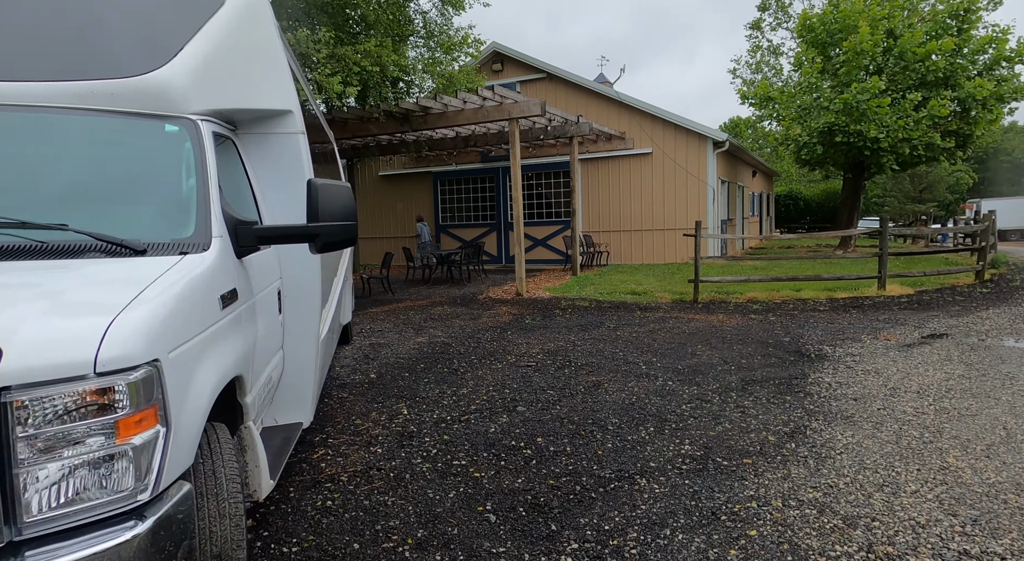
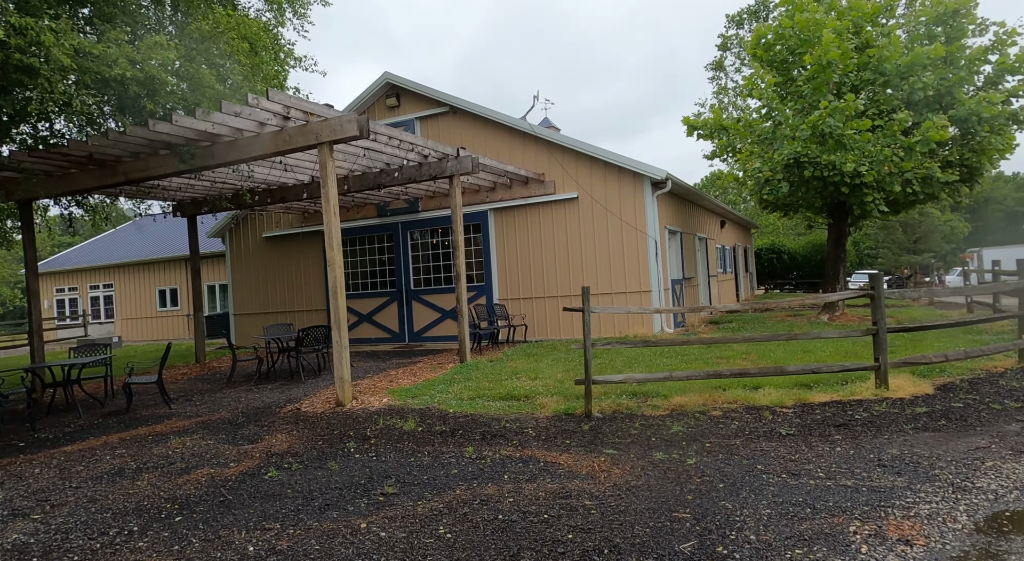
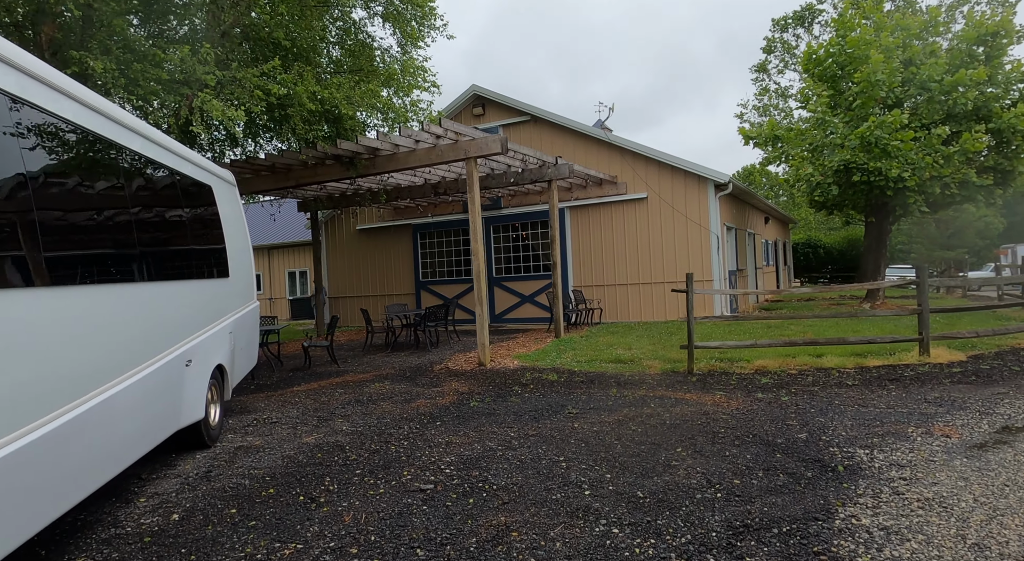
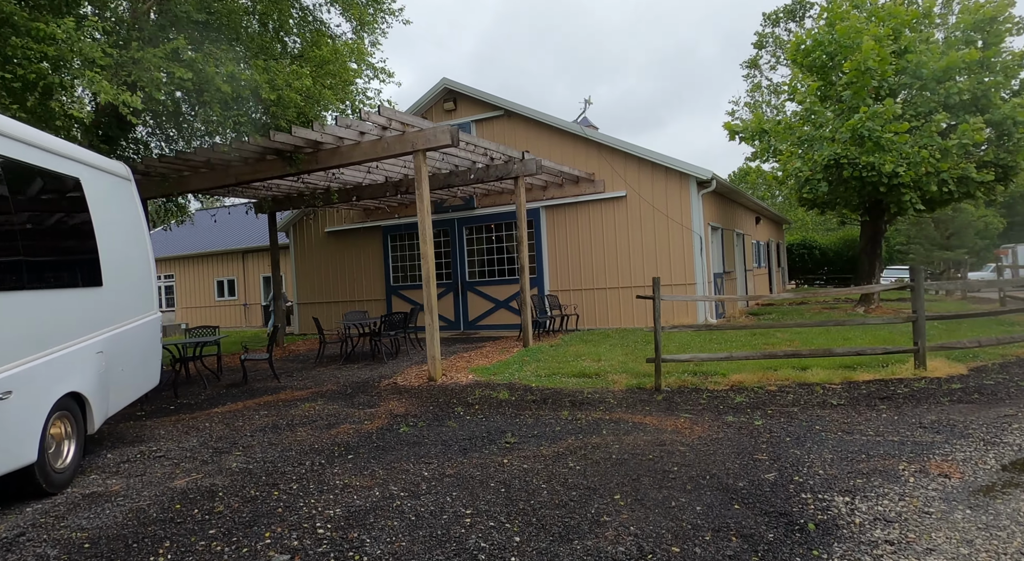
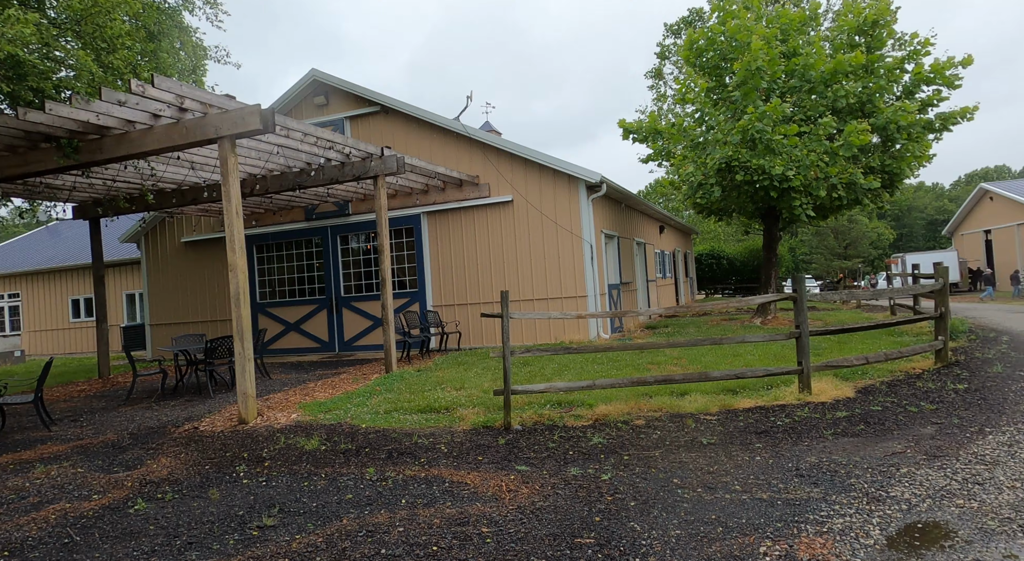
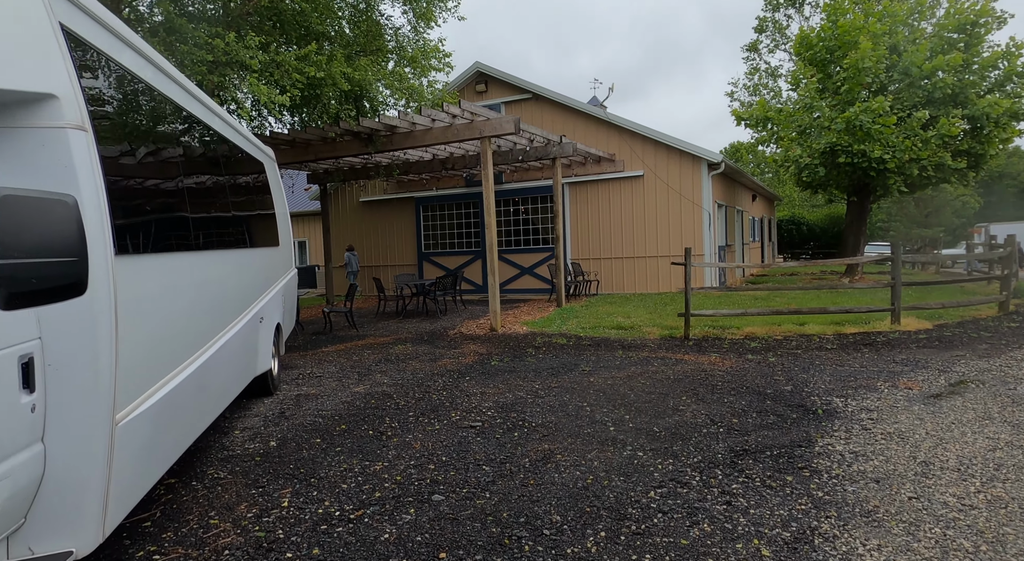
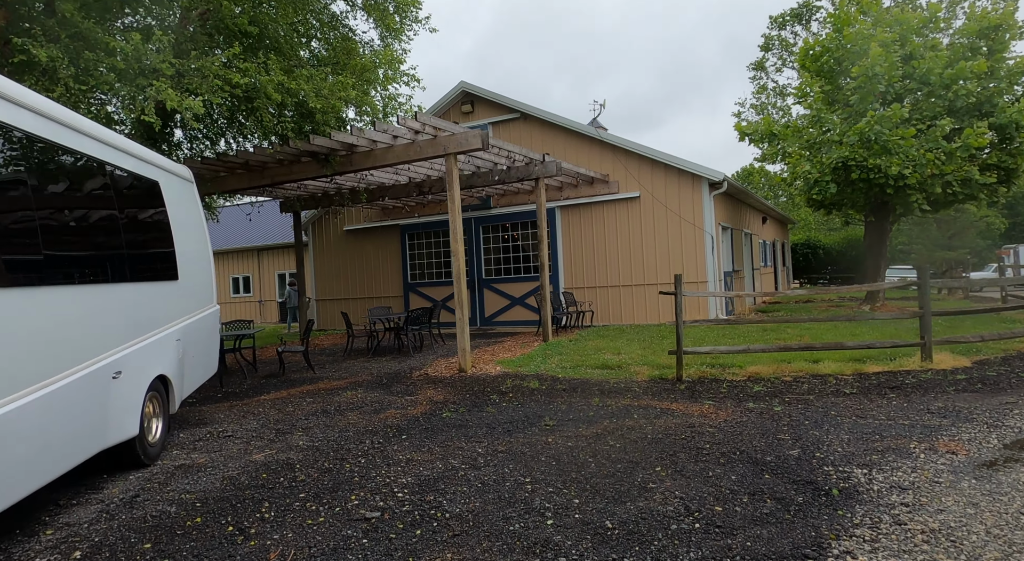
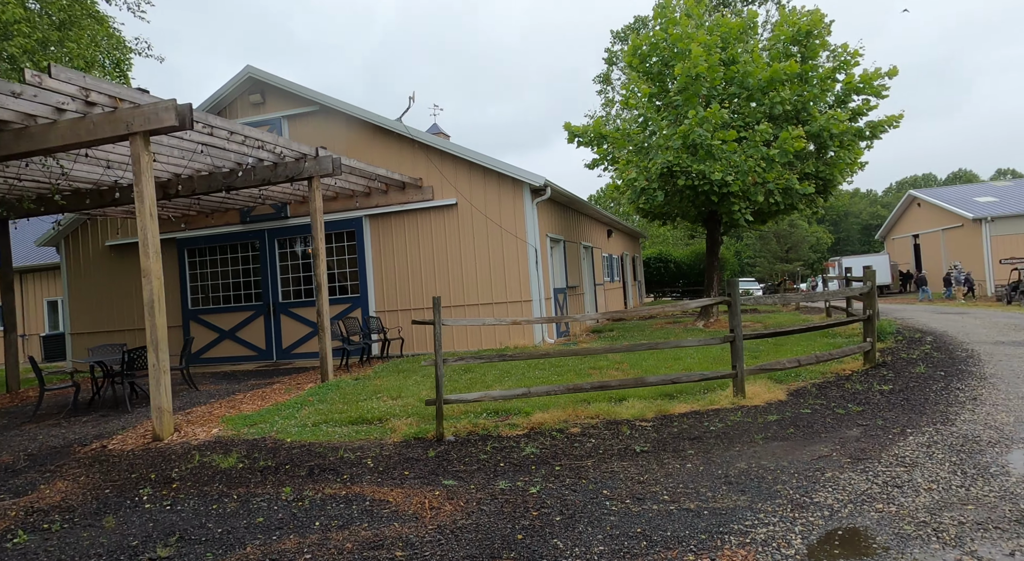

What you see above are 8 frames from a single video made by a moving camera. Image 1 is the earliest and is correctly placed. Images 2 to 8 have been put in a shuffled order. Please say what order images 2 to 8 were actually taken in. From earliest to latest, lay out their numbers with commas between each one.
6, 3, 7, 4, 2, 5, 8
